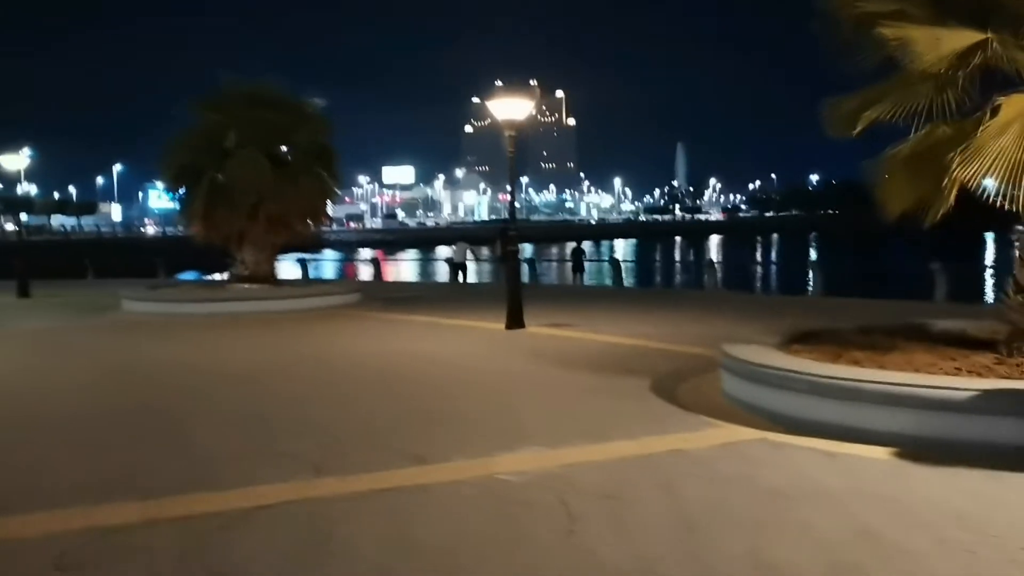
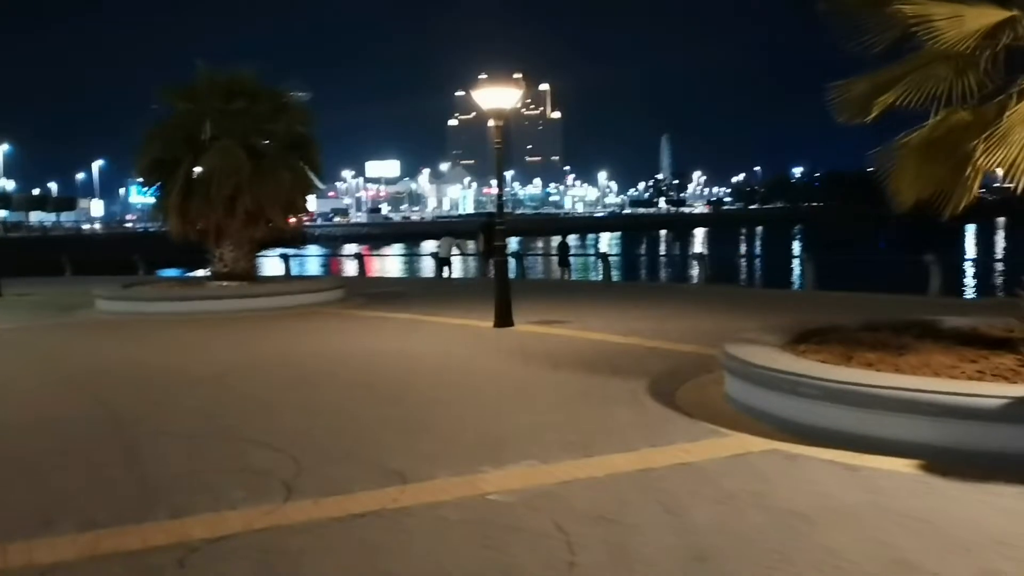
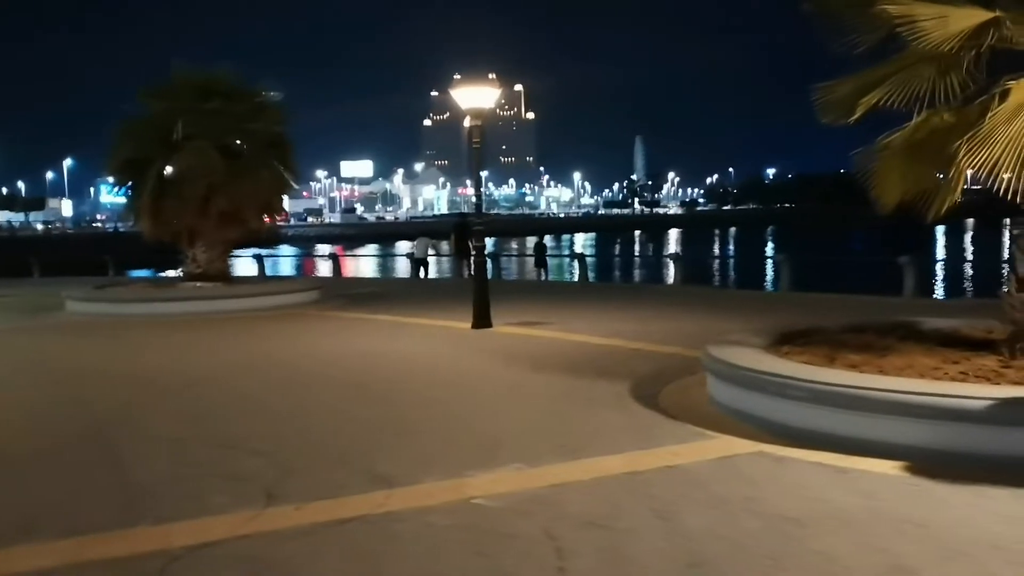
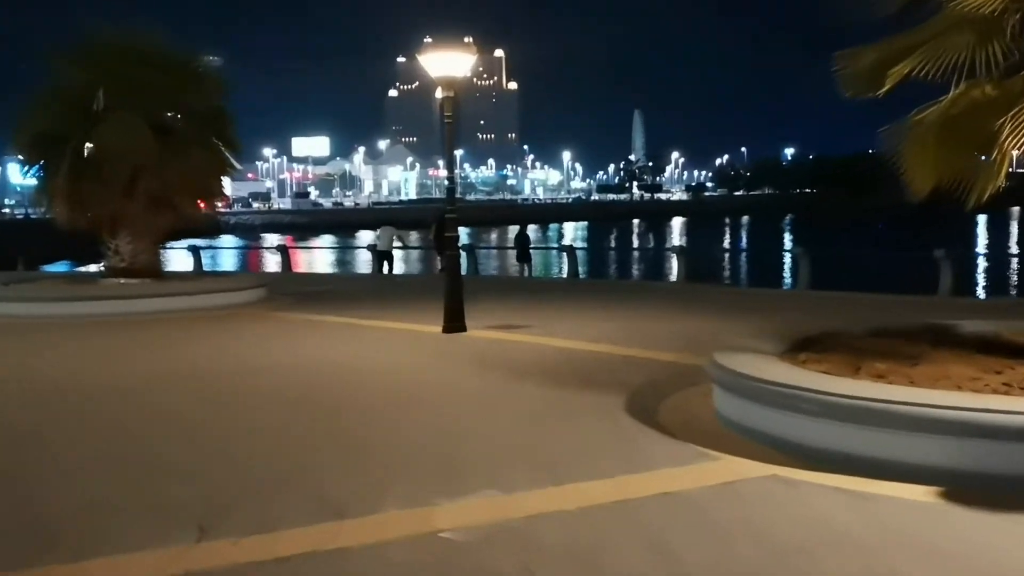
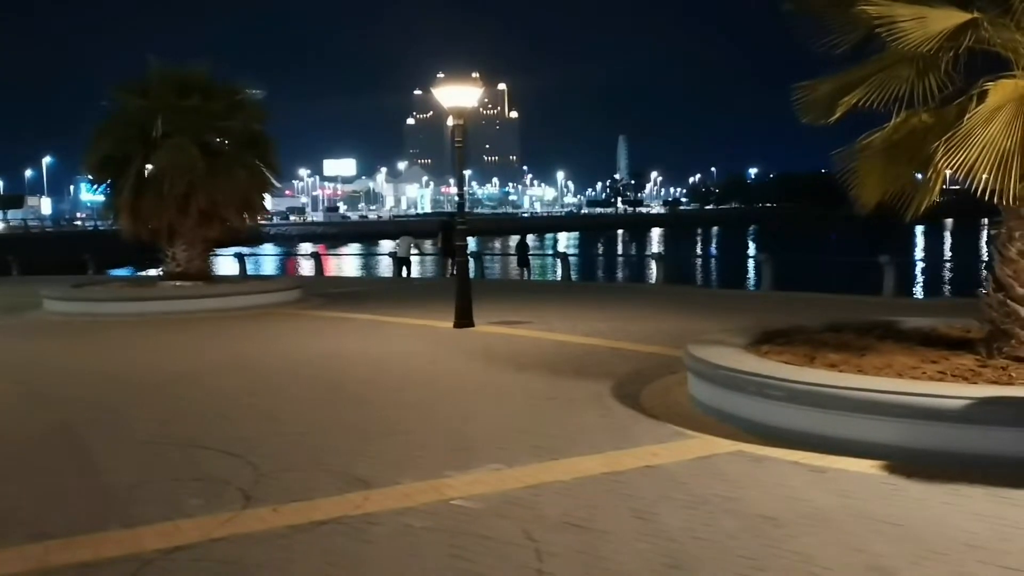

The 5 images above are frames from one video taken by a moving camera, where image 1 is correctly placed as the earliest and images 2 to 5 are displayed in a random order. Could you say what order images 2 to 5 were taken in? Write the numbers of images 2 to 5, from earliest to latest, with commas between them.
2, 3, 5, 4
